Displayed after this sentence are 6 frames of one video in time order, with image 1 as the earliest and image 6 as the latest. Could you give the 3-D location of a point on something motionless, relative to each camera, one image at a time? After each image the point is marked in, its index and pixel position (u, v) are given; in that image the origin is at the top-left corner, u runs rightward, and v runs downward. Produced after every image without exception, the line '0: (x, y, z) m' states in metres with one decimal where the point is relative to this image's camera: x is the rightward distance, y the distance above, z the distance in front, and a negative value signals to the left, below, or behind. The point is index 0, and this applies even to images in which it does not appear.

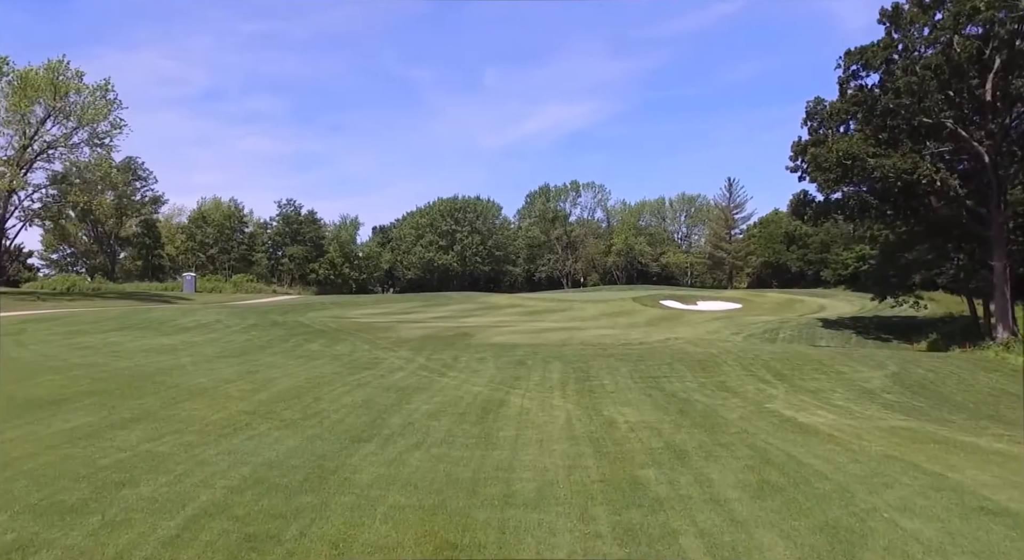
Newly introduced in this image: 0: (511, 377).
0: (0.0, -1.6, +11.6) m
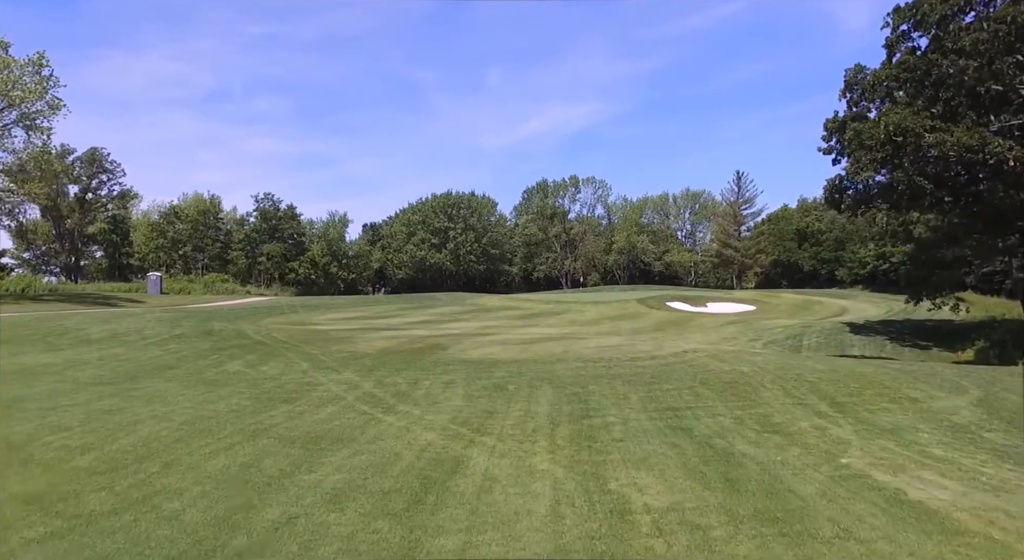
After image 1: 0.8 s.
0: (-0.4, -1.6, +8.6) m
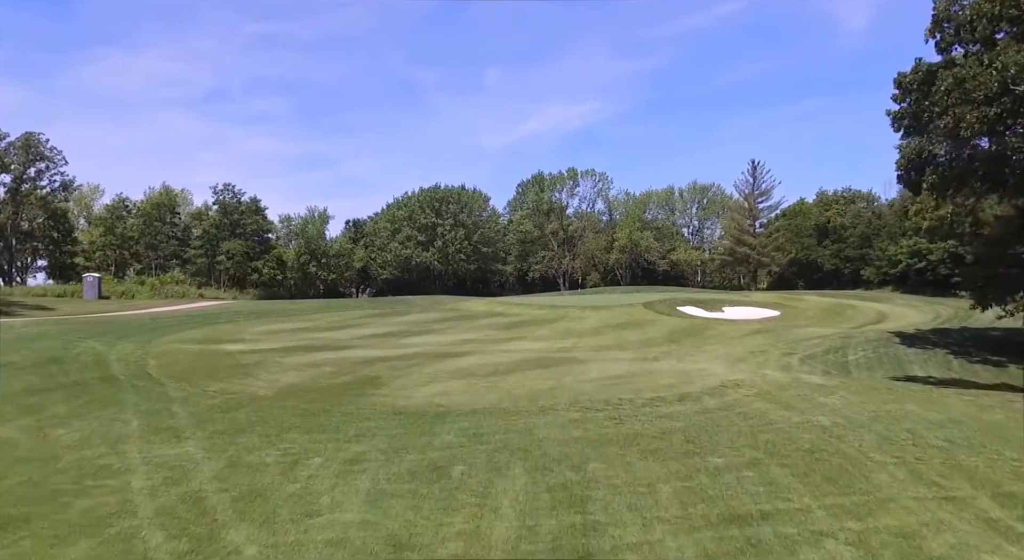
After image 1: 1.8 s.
0: (-0.8, -1.7, +4.5) m
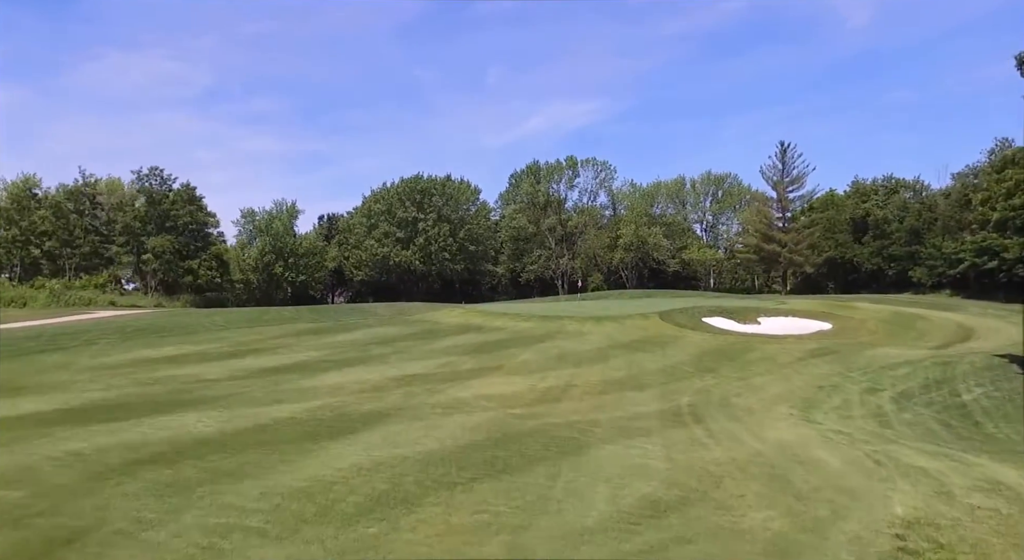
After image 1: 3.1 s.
0: (-1.5, -1.9, -1.4) m
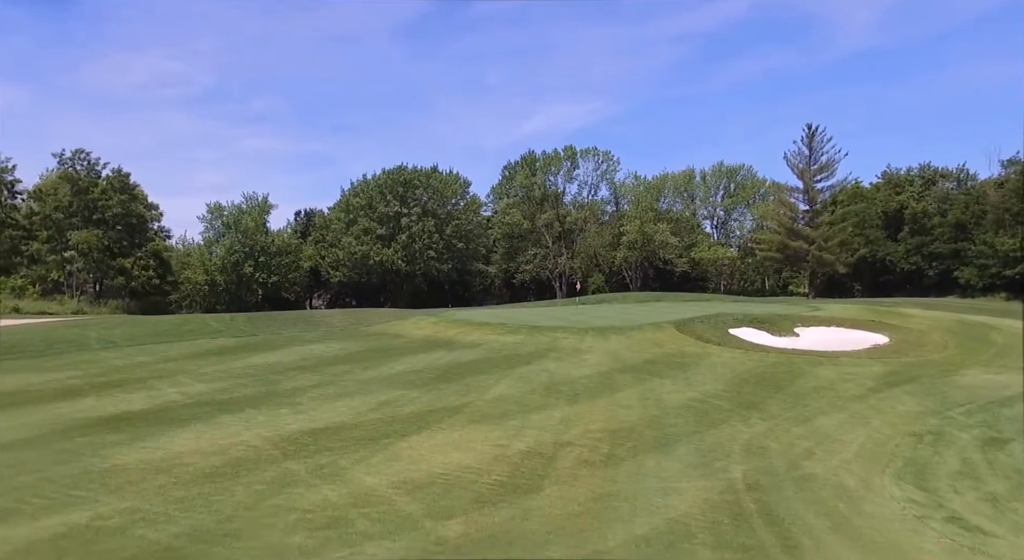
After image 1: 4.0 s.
0: (-2.0, -1.9, -5.6) m
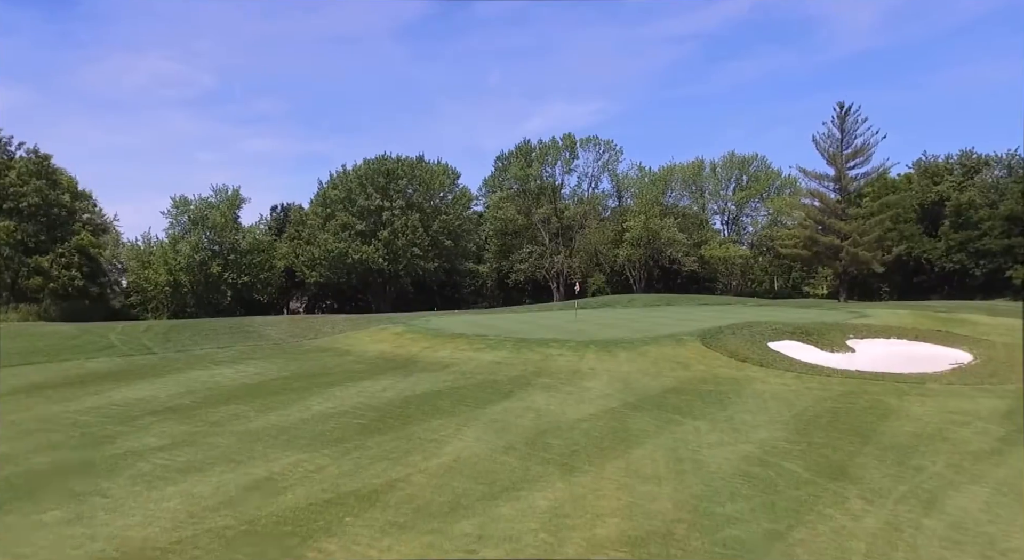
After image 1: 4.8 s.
0: (-2.3, -1.9, -9.4) m
